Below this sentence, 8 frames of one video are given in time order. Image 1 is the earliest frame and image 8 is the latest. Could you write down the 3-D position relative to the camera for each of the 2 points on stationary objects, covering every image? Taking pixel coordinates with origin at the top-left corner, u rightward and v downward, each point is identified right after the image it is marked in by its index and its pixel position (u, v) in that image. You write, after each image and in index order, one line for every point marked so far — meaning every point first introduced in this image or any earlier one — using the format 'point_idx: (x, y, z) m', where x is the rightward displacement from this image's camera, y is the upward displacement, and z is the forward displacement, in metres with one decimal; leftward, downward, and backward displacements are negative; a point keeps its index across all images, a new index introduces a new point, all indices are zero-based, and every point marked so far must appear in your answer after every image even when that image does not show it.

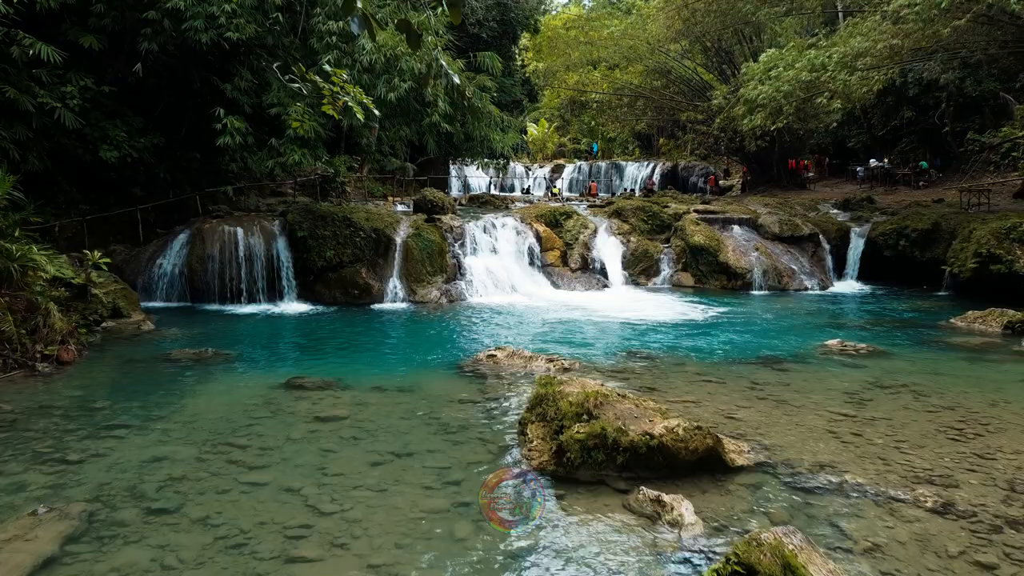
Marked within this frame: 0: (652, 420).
0: (+0.9, -0.8, +5.5) m
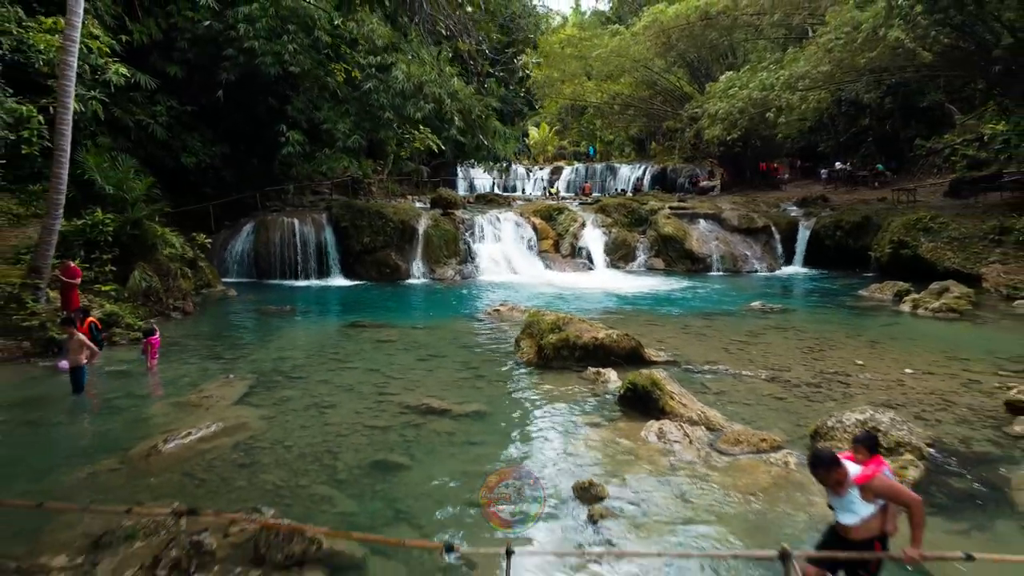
0: (+0.9, -0.4, +8.6) m
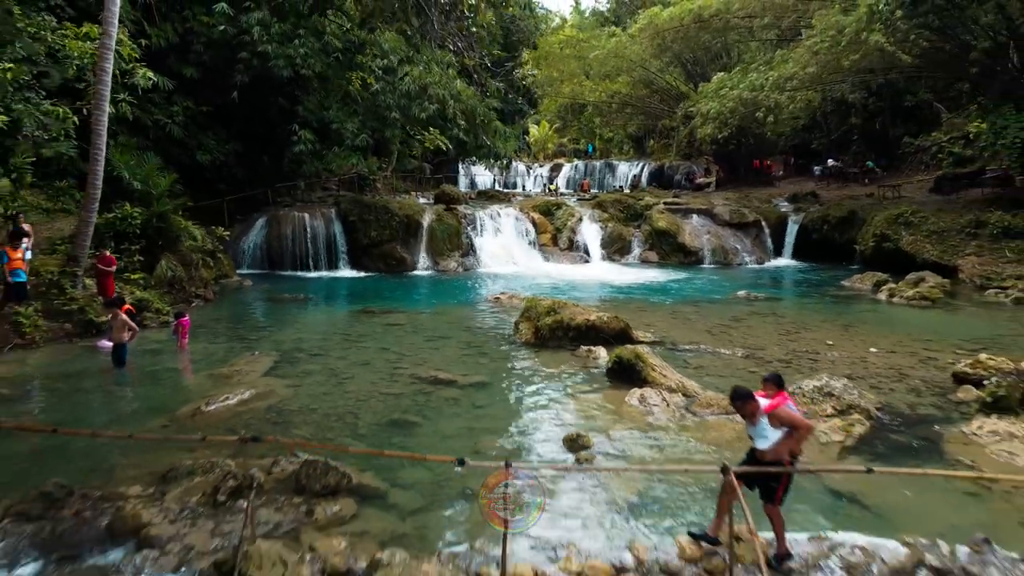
0: (+0.9, -0.3, +9.4) m
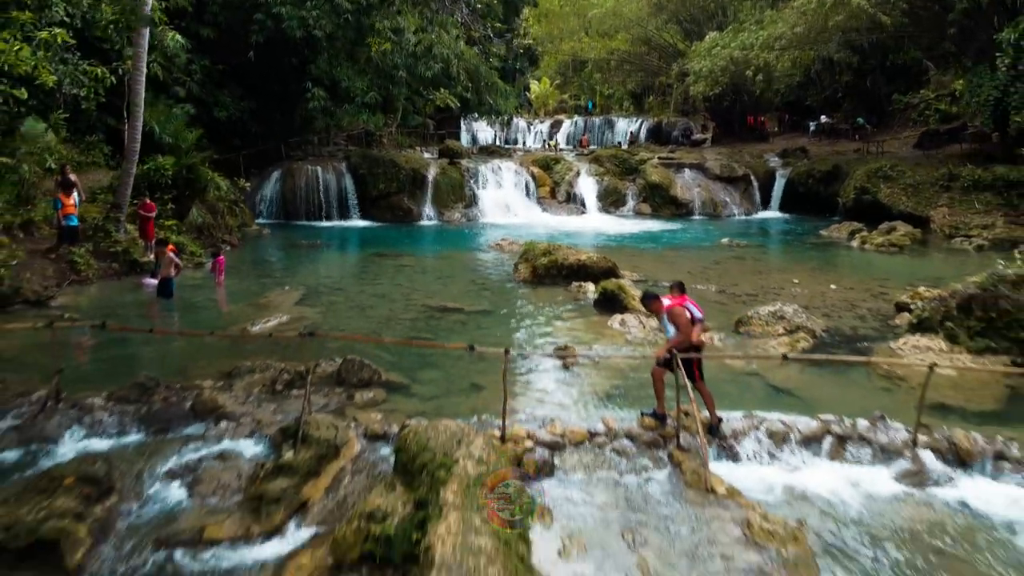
0: (+0.9, +0.4, +10.5) m
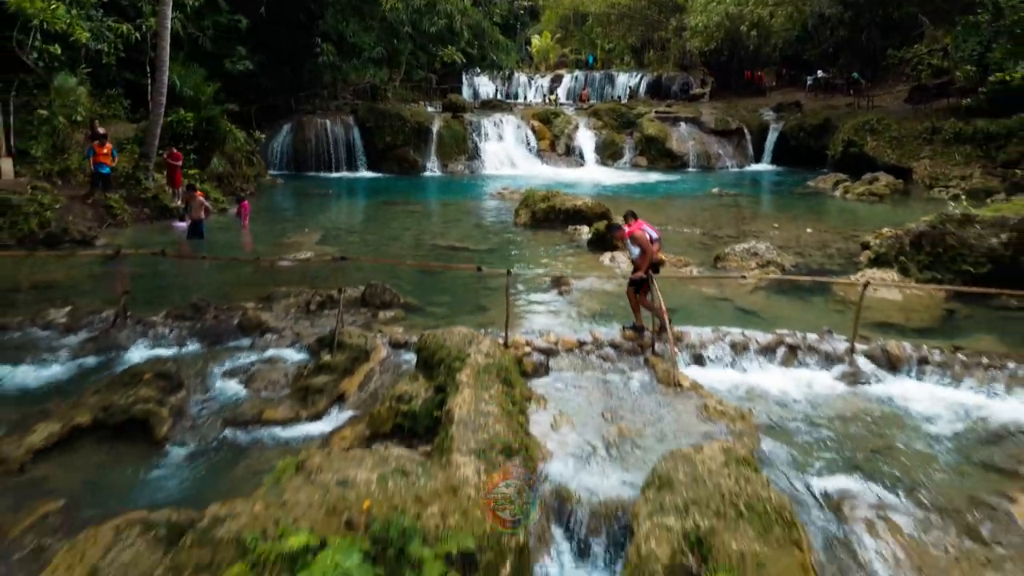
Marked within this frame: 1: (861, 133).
0: (+0.9, +1.2, +11.4) m
1: (+8.0, +3.5, +19.0) m
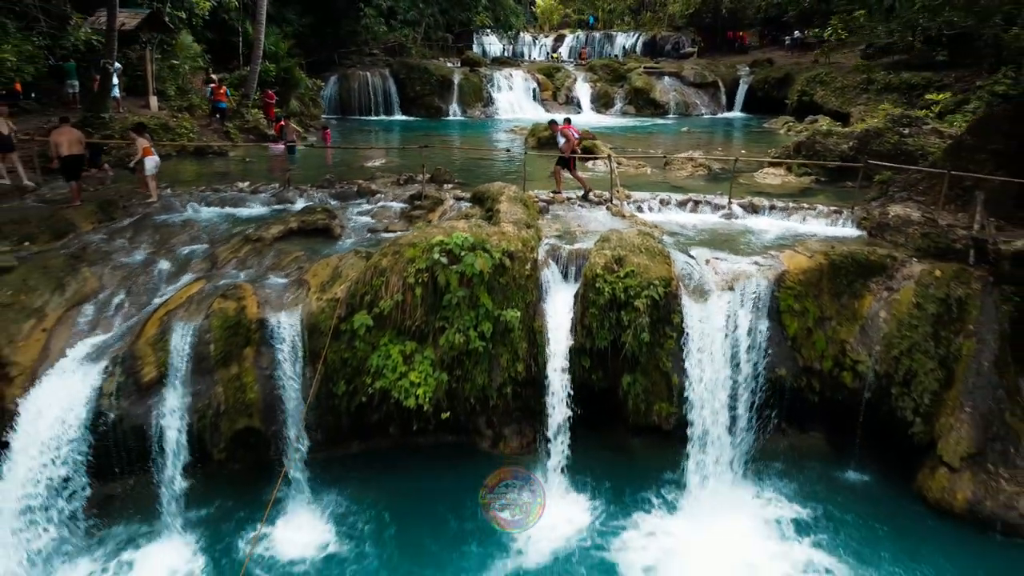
0: (+1.1, +2.9, +15.2) m
1: (+8.2, +5.6, +22.8) m
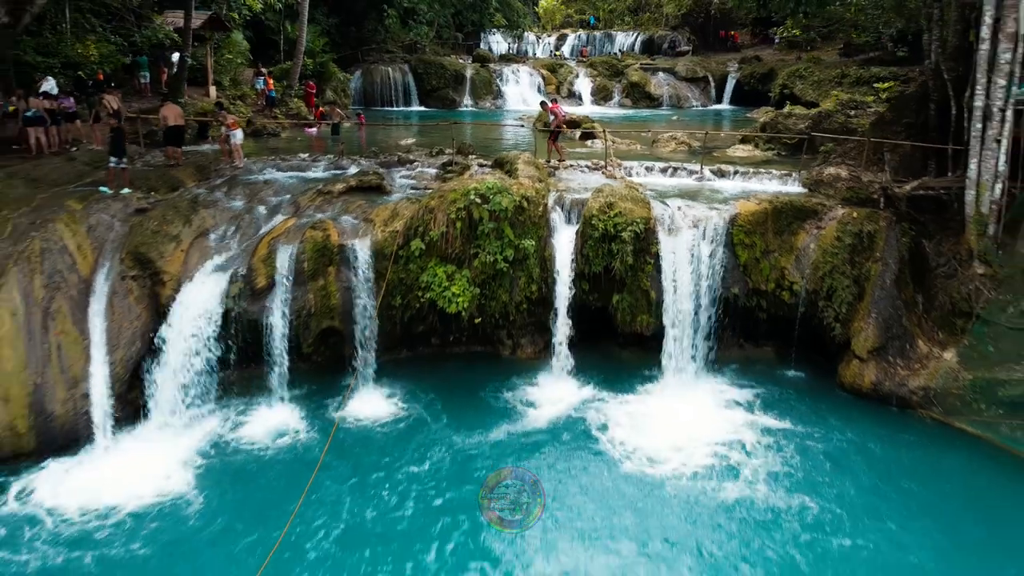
0: (+1.3, +3.6, +17.5) m
1: (+8.4, +6.3, +25.0) m
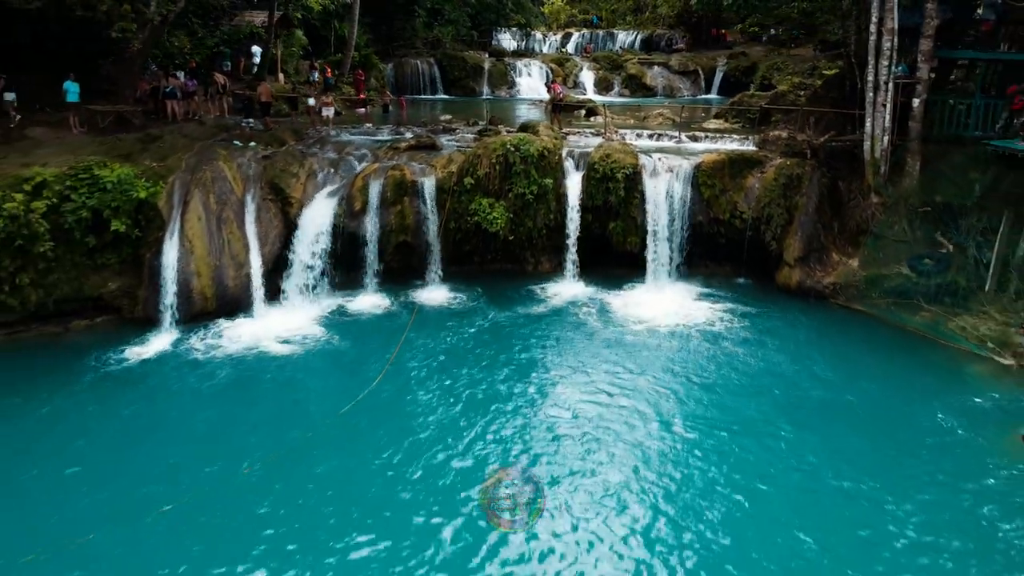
0: (+1.7, +4.8, +21.0) m
1: (+8.8, +7.4, +28.5) m
